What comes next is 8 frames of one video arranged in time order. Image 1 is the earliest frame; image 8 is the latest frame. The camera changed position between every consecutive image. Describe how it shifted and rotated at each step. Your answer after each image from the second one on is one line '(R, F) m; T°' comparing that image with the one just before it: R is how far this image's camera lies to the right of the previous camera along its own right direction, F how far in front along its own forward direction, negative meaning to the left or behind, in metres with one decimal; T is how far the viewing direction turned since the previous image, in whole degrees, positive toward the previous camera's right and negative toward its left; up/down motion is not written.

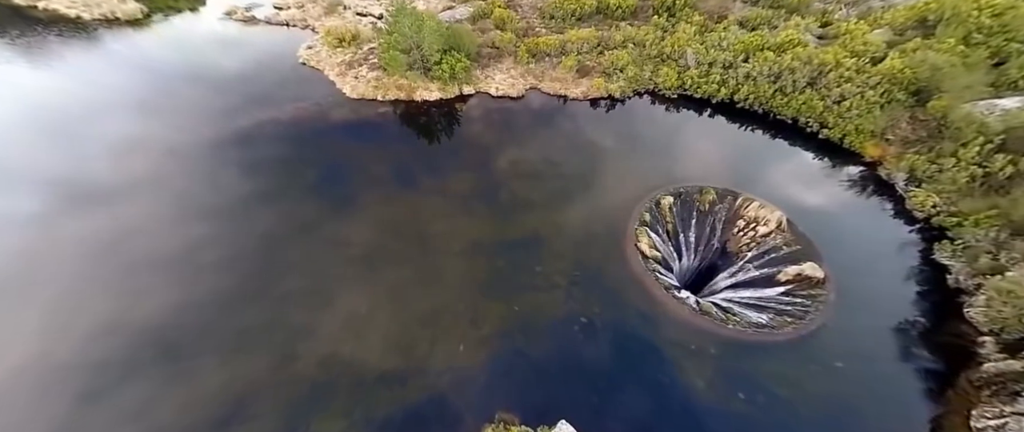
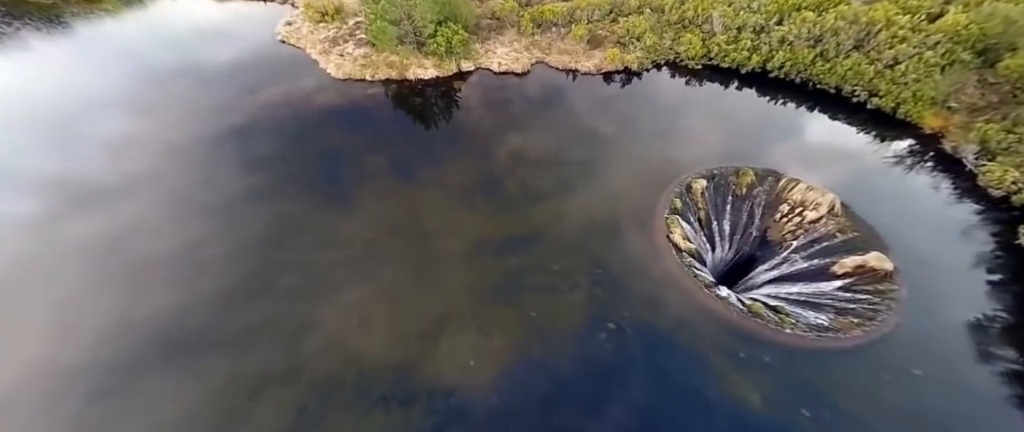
(-0.7, +3.0) m; 0°
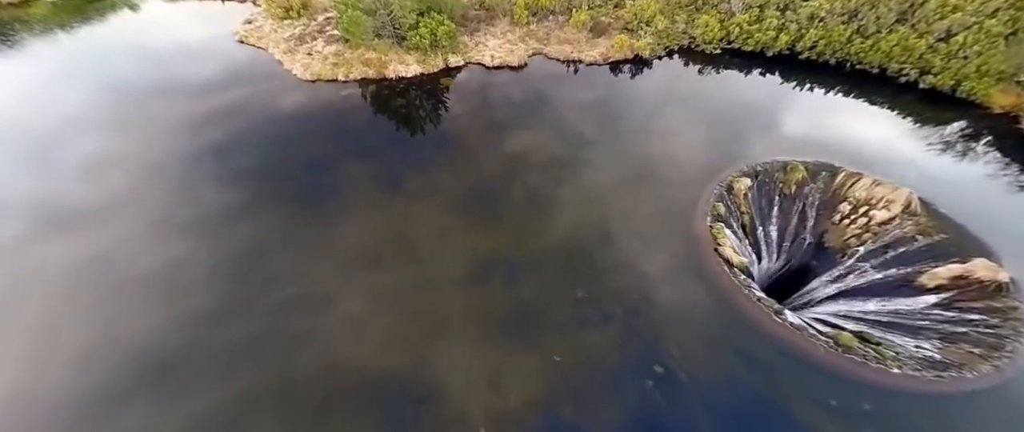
(-0.9, +3.9) m; +2°
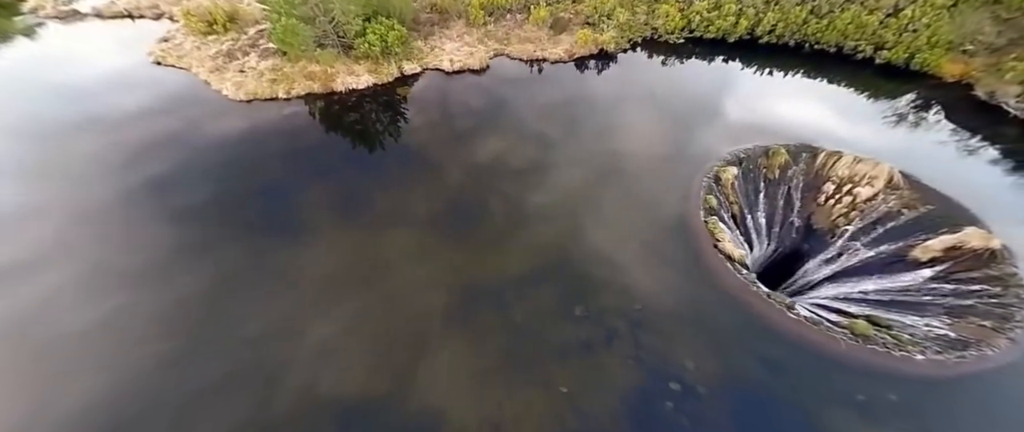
(-0.5, +1.7) m; +5°
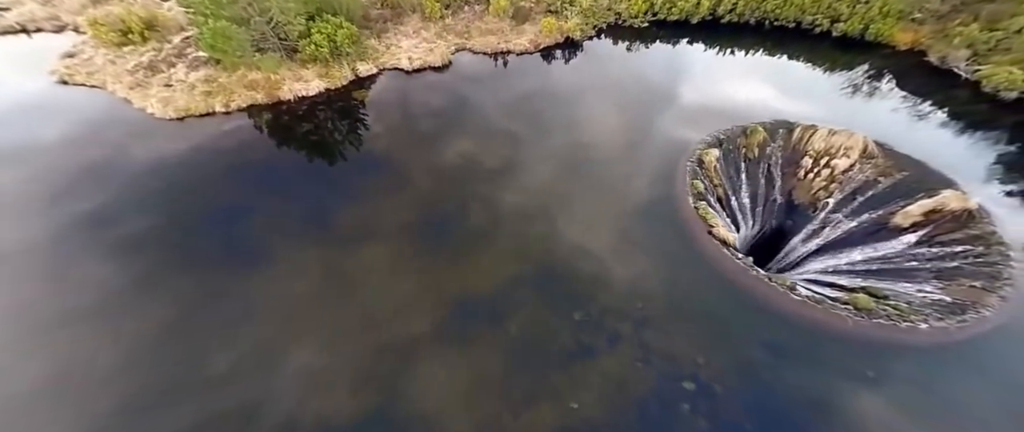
(-0.4, +1.3) m; +5°
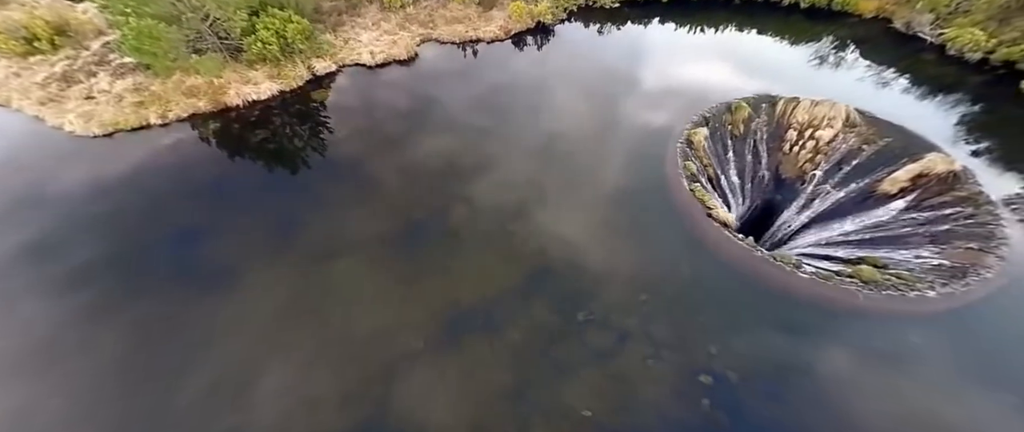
(-0.5, +1.1) m; +4°
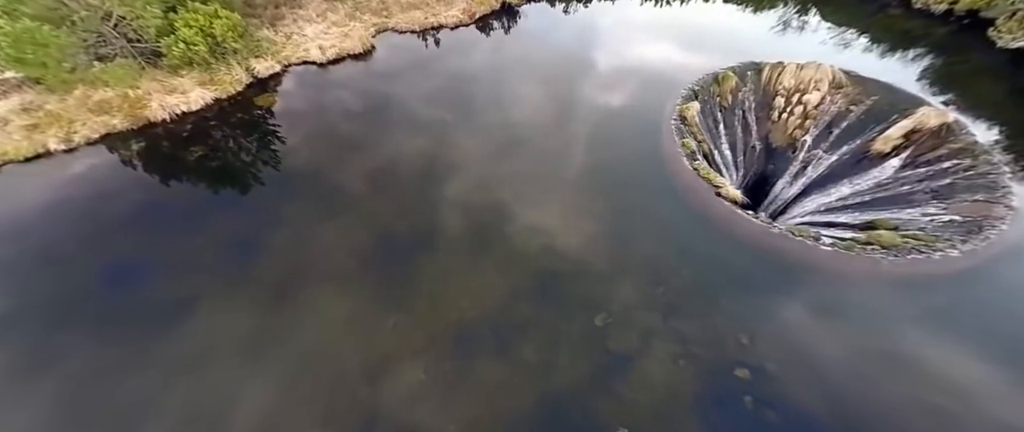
(-0.9, +1.6) m; +5°
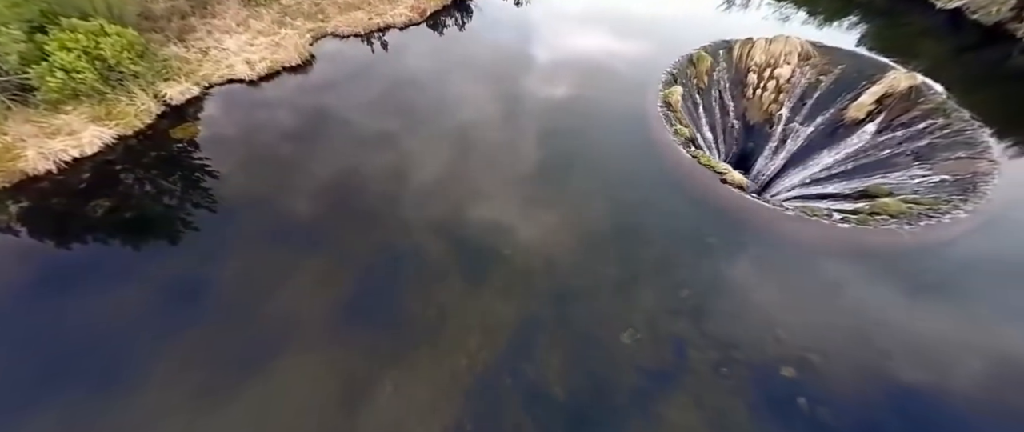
(-1.2, +1.6) m; +6°
